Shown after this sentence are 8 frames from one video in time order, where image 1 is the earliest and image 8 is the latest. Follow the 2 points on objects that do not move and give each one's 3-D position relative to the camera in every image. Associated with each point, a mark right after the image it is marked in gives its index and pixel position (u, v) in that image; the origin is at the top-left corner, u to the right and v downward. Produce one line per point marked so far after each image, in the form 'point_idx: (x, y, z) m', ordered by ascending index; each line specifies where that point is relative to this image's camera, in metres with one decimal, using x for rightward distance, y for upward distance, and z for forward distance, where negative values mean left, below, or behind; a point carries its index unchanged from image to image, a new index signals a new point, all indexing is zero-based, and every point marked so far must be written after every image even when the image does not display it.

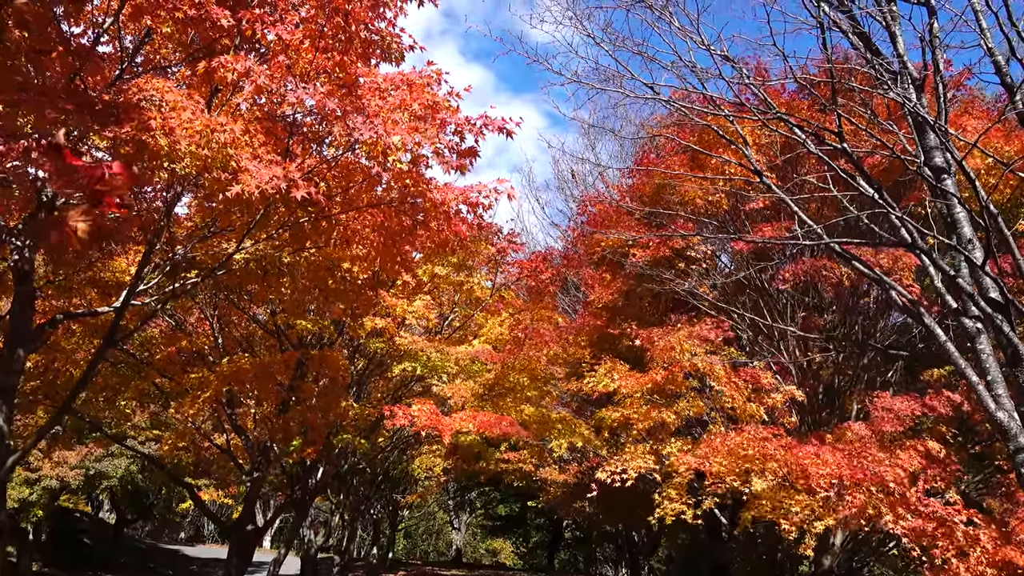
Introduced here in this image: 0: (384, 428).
0: (-1.9, -2.1, +12.2) m
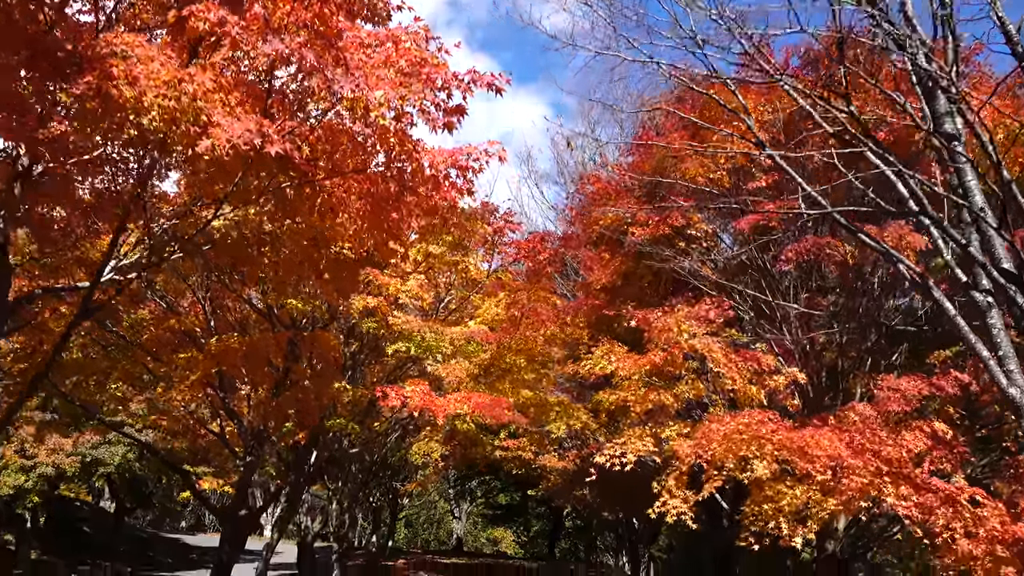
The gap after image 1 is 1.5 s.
0: (-2.0, -1.8, +12.0) m
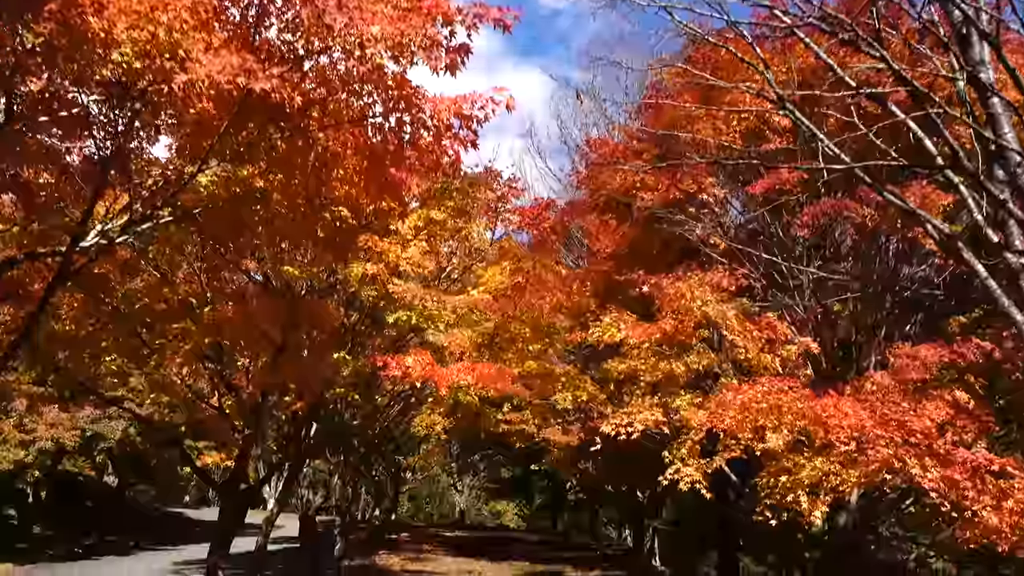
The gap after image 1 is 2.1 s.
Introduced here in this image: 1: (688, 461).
0: (-1.9, -1.4, +11.7) m
1: (+1.8, -1.7, +8.2) m
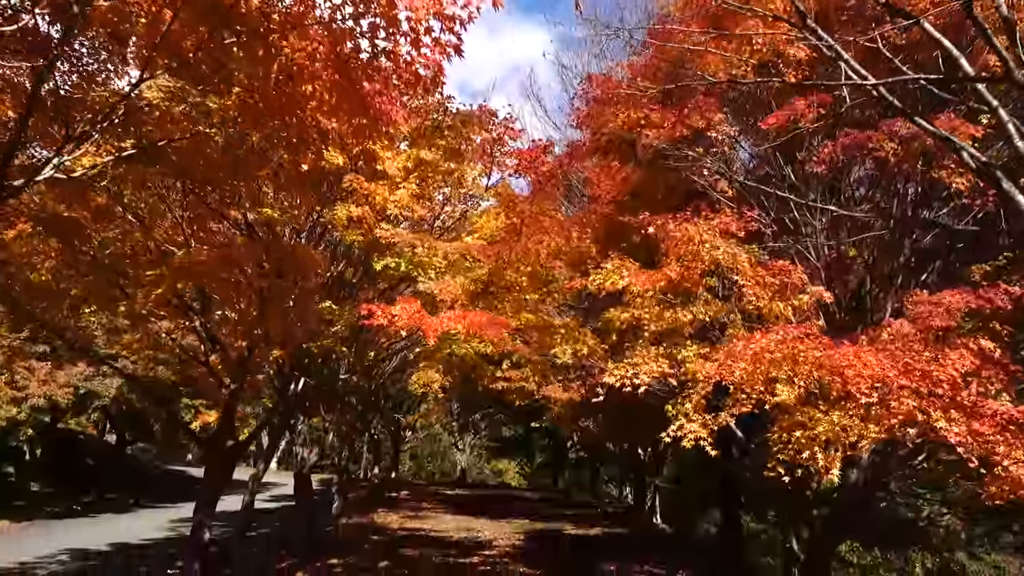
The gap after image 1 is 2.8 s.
0: (-2.0, -0.7, +11.3) m
1: (+1.7, -1.2, +7.7) m
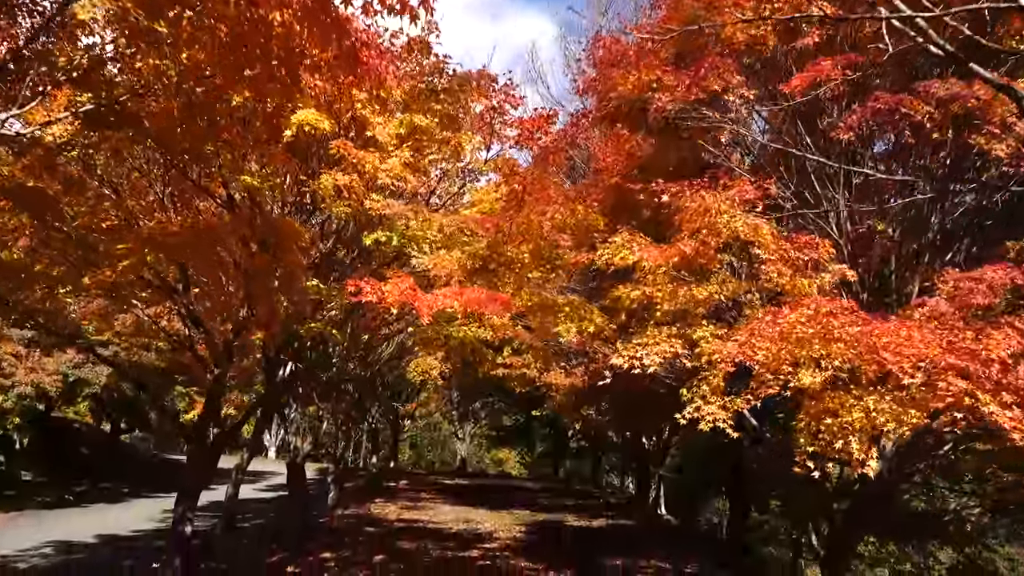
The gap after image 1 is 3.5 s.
0: (-1.9, -0.4, +10.7) m
1: (+1.7, -1.0, +7.1) m
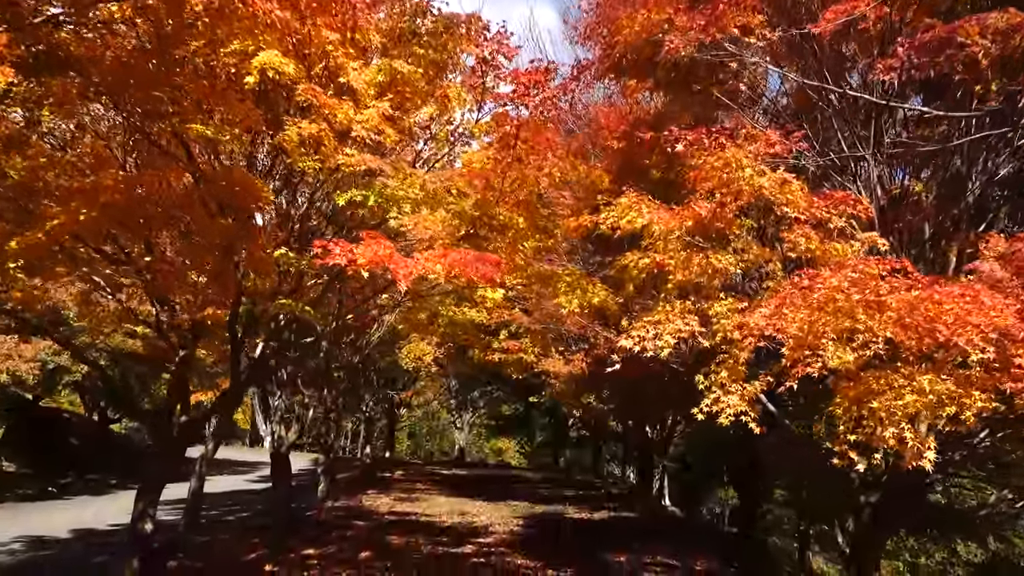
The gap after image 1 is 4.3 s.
0: (-2.0, -0.1, +9.8) m
1: (+1.7, -0.7, +6.2) m
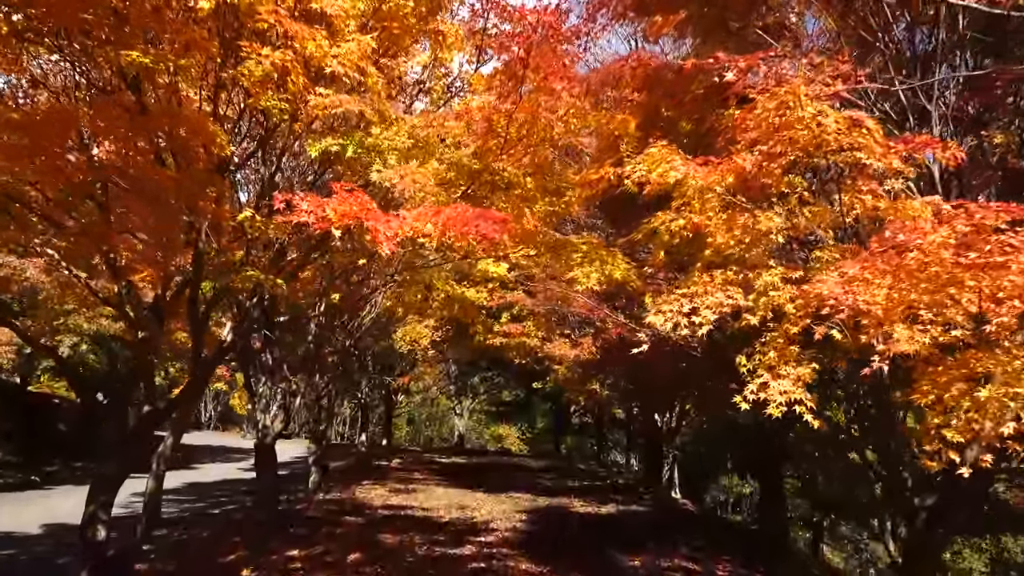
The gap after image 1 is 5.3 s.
0: (-2.0, +0.2, +8.7) m
1: (+1.7, -0.5, +5.2) m
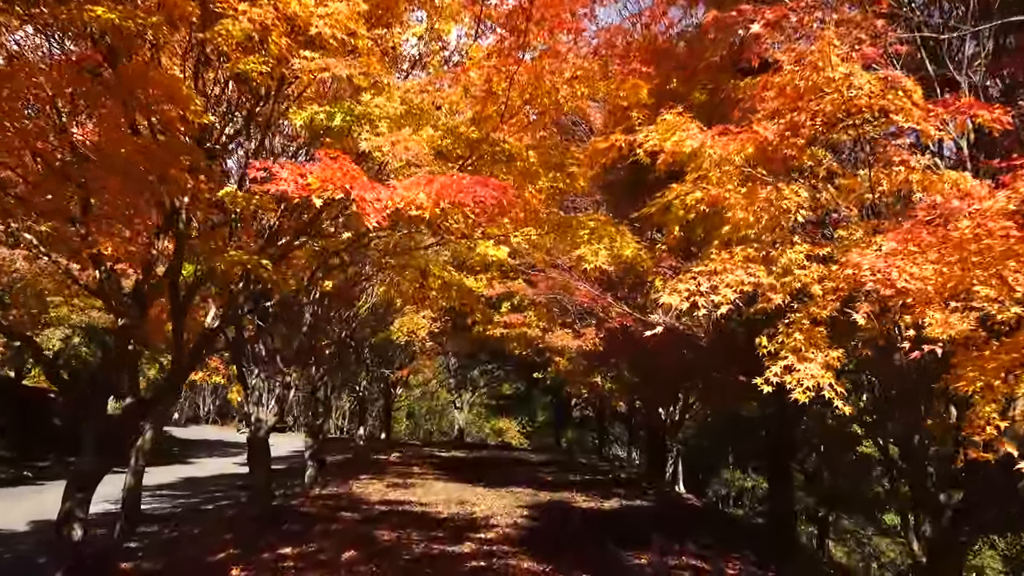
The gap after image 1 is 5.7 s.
0: (-1.9, +0.3, +8.3) m
1: (+1.7, -0.4, +4.7) m
